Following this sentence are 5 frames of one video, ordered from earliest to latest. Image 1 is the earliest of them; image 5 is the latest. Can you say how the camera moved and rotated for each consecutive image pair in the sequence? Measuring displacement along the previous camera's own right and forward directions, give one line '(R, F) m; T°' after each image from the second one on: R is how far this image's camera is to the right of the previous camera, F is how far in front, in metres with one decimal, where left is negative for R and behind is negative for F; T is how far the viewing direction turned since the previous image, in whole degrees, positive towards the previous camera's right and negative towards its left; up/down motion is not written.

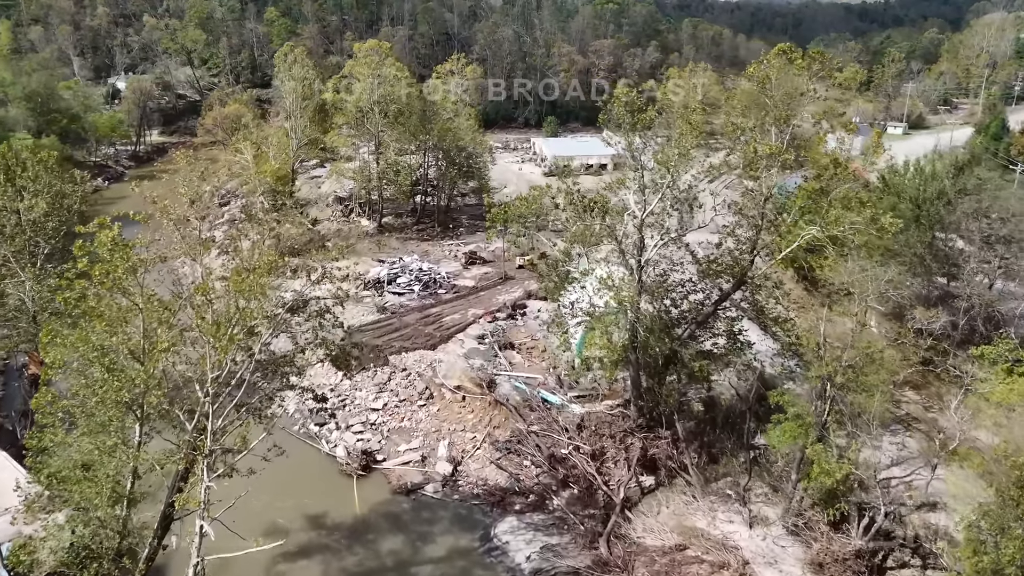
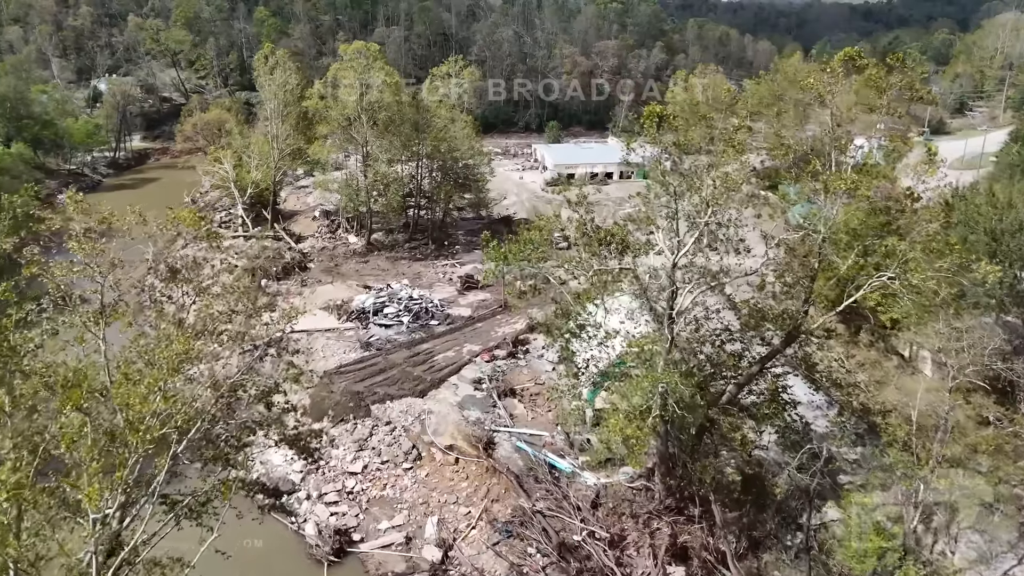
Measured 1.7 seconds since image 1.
(0.0, +2.4) m; 0°
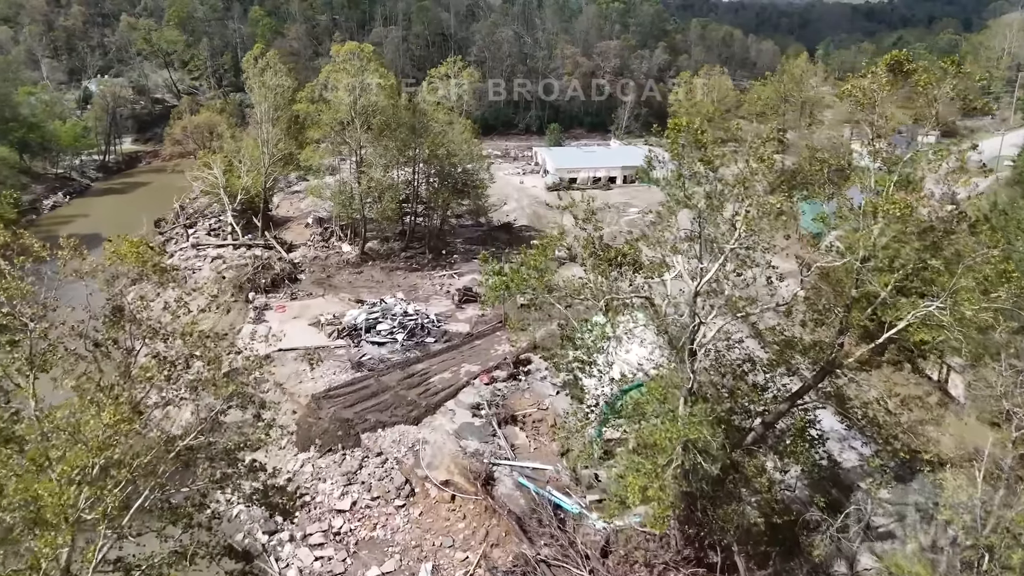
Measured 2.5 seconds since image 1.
(0.0, +1.1) m; 0°
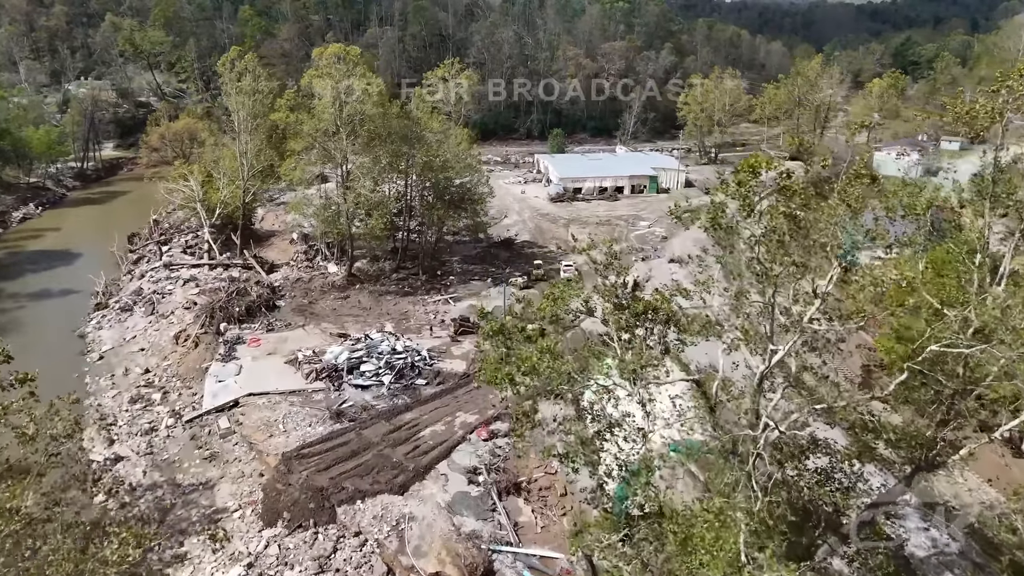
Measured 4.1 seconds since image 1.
(-0.1, +2.3) m; 0°
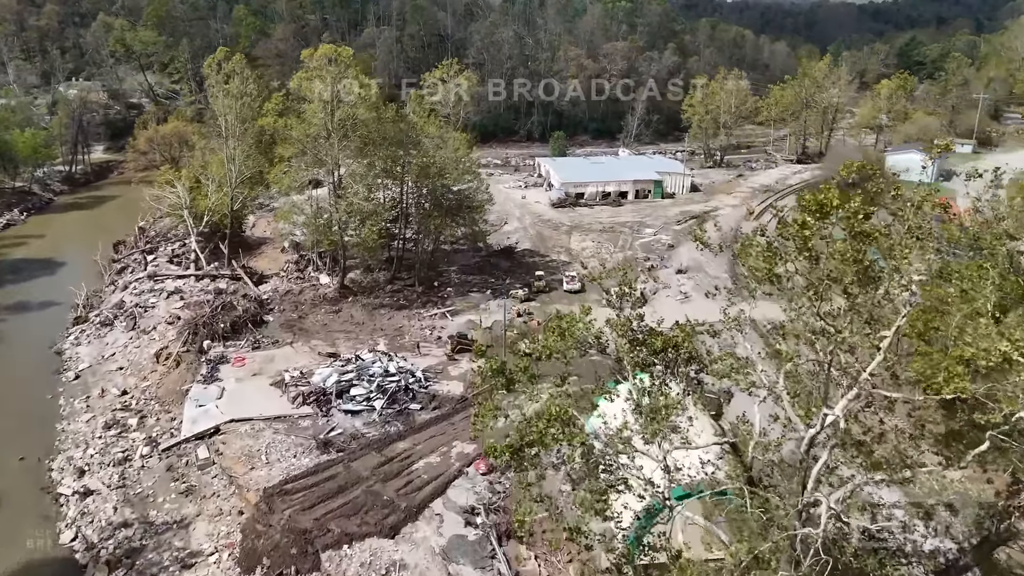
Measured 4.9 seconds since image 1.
(0.0, +1.1) m; 0°
